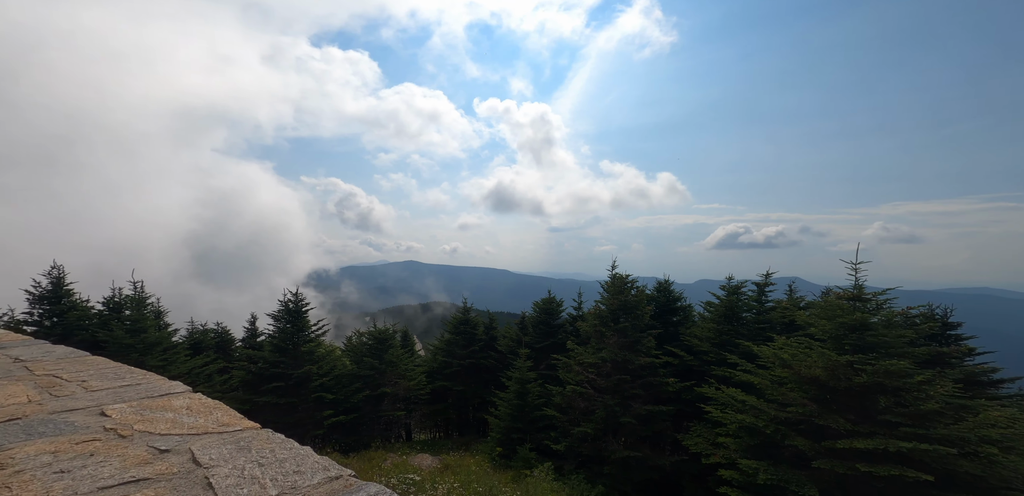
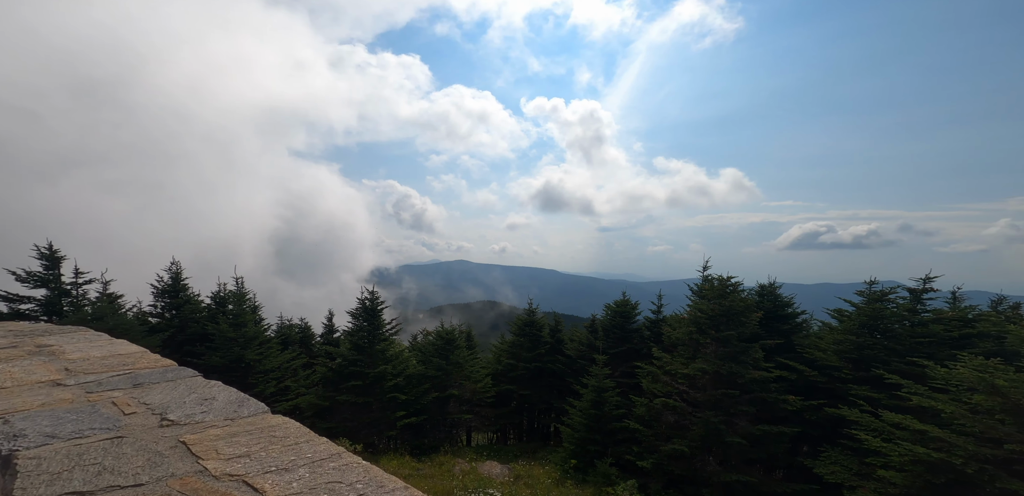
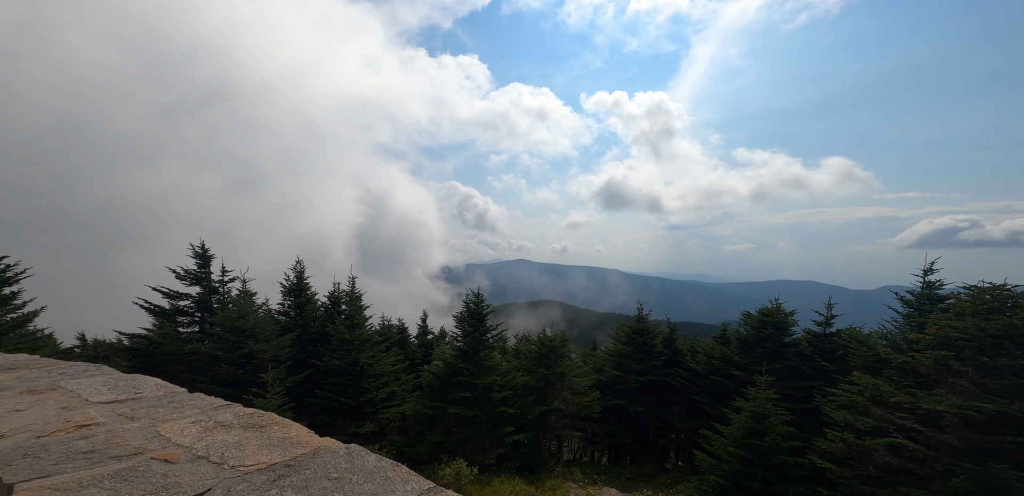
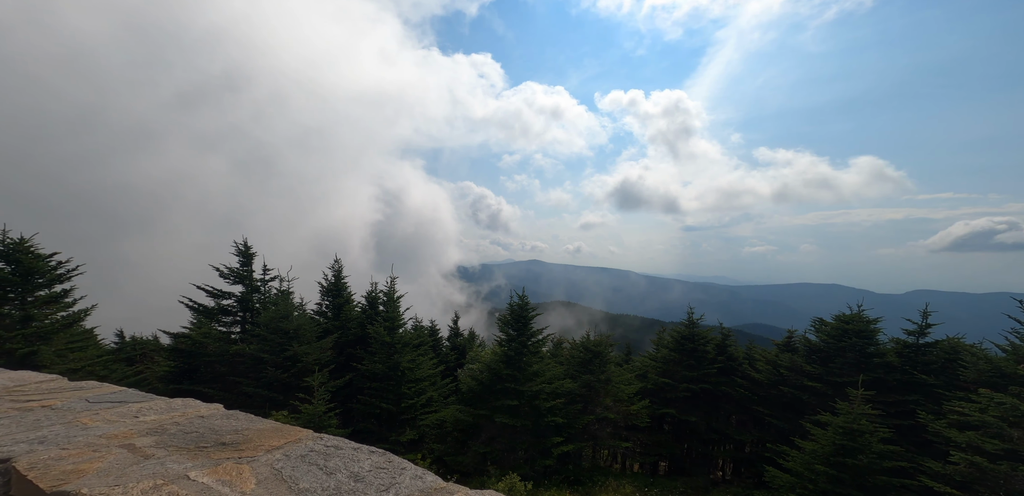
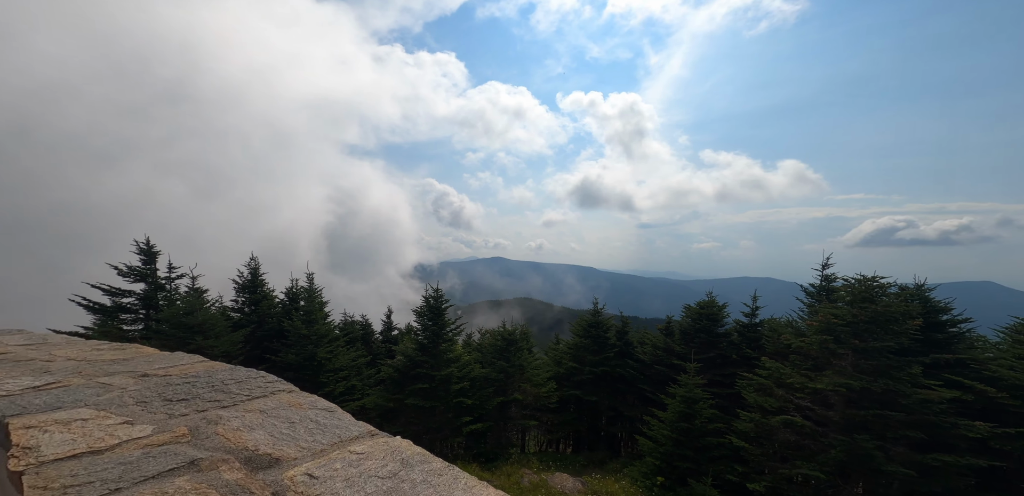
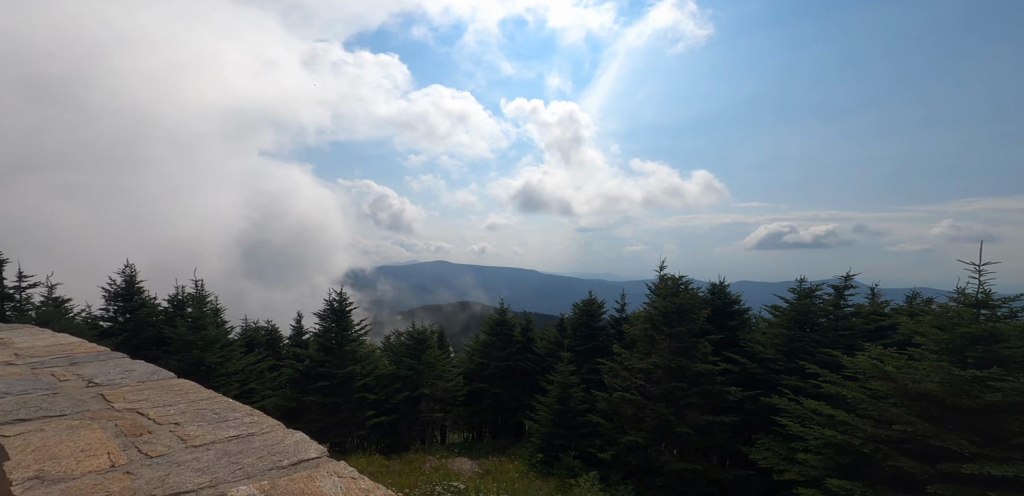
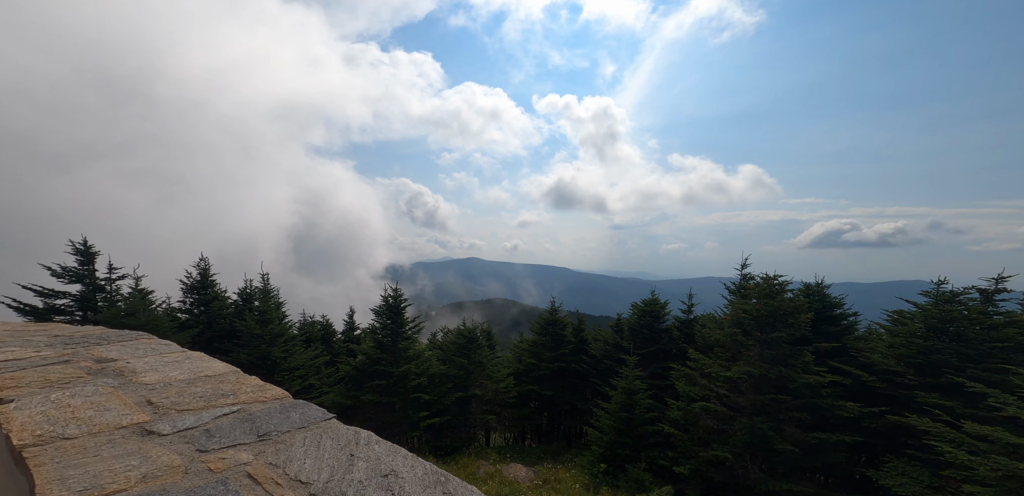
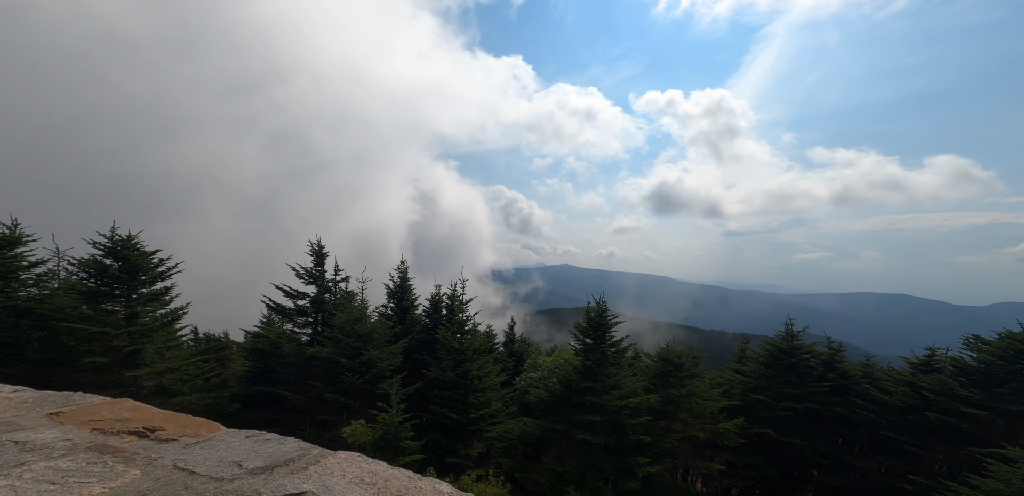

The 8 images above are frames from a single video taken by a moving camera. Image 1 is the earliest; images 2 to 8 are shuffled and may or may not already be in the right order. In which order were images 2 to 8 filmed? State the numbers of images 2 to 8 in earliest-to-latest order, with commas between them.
6, 2, 7, 5, 3, 4, 8
